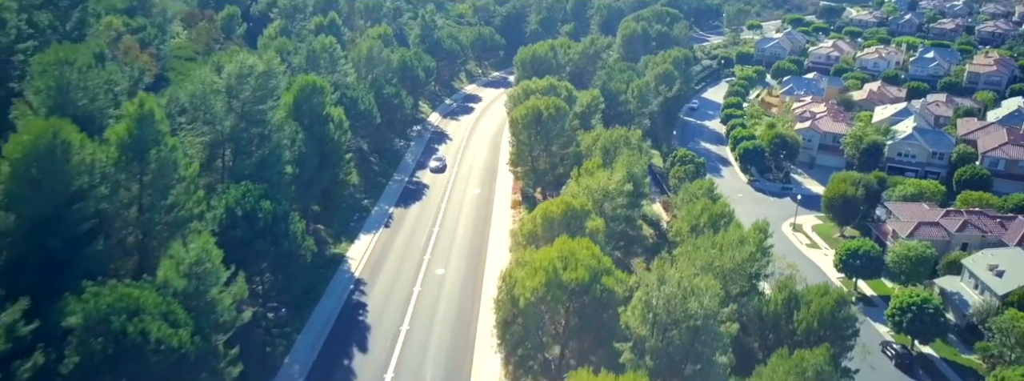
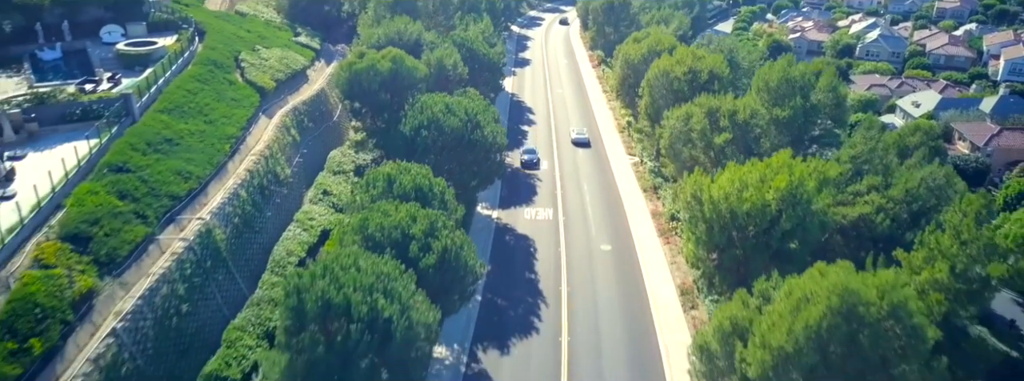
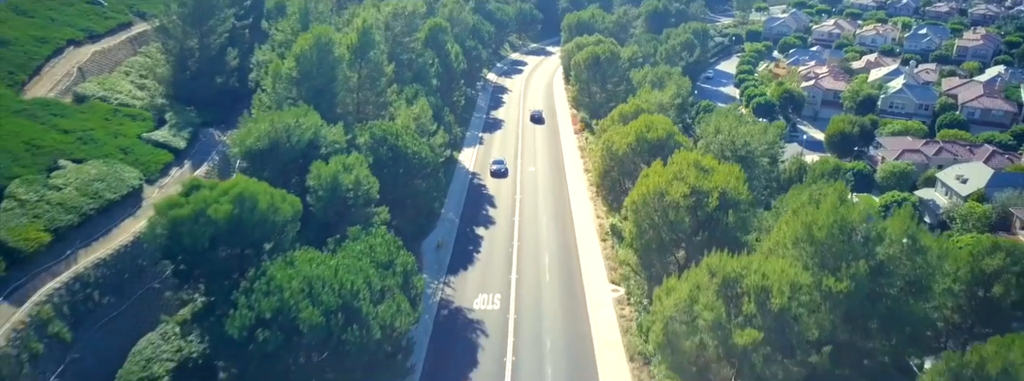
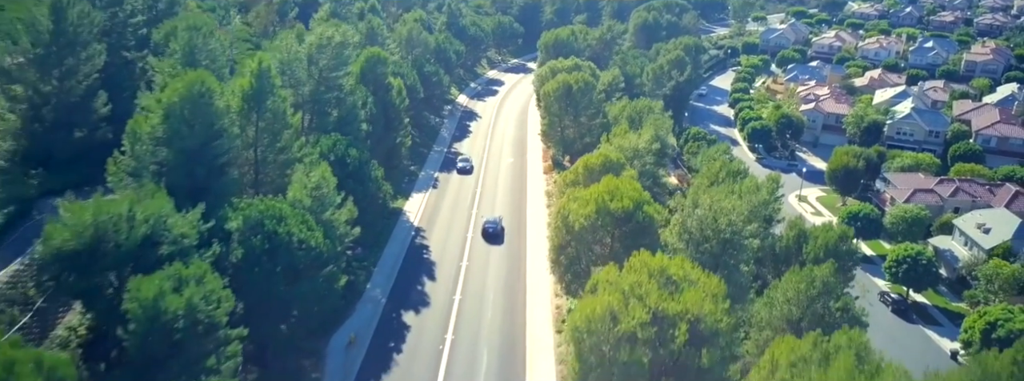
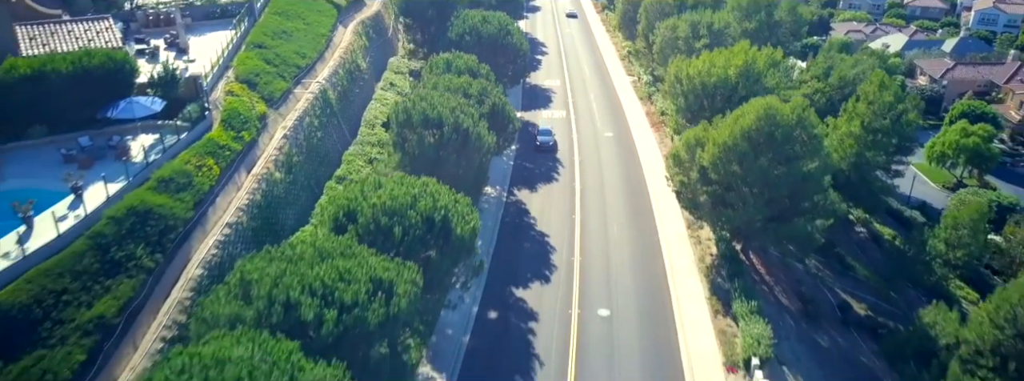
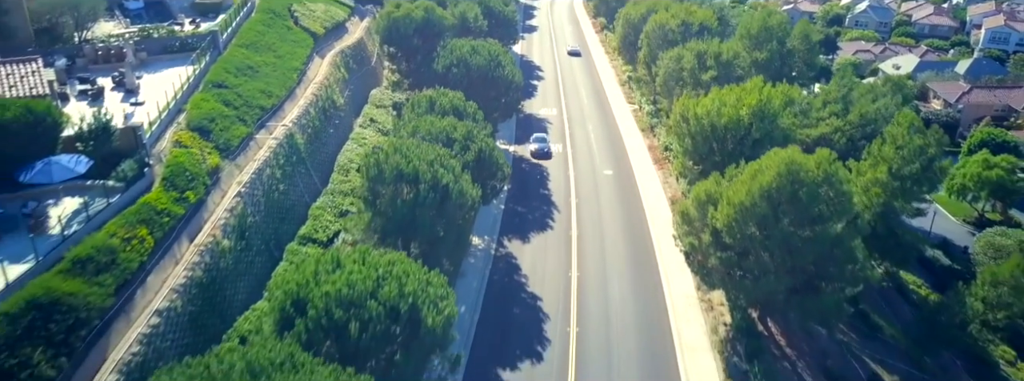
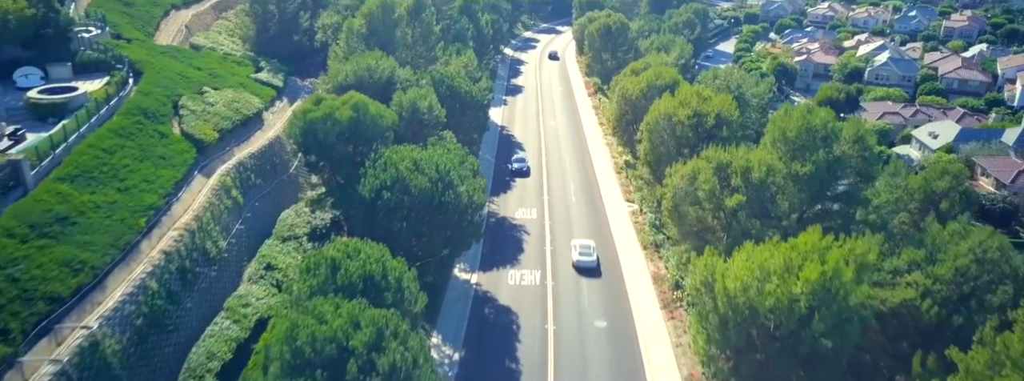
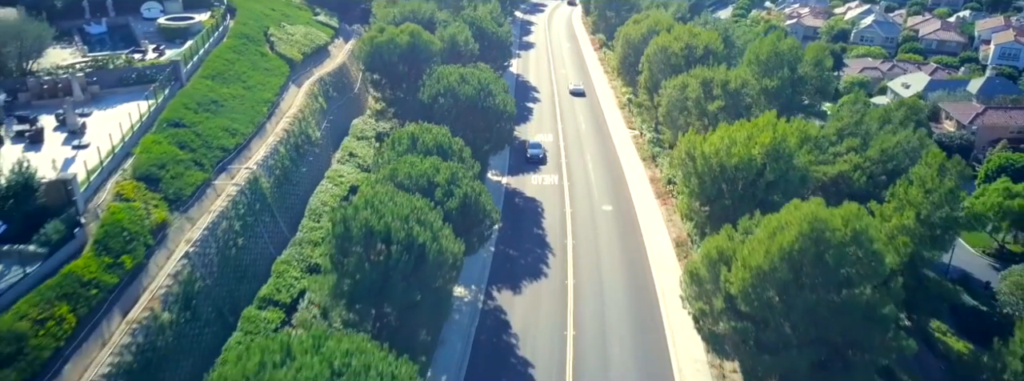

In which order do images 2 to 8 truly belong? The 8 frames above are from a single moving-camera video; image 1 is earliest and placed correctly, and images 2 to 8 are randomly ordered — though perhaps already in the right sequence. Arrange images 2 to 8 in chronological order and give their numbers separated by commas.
4, 3, 7, 2, 8, 6, 5
